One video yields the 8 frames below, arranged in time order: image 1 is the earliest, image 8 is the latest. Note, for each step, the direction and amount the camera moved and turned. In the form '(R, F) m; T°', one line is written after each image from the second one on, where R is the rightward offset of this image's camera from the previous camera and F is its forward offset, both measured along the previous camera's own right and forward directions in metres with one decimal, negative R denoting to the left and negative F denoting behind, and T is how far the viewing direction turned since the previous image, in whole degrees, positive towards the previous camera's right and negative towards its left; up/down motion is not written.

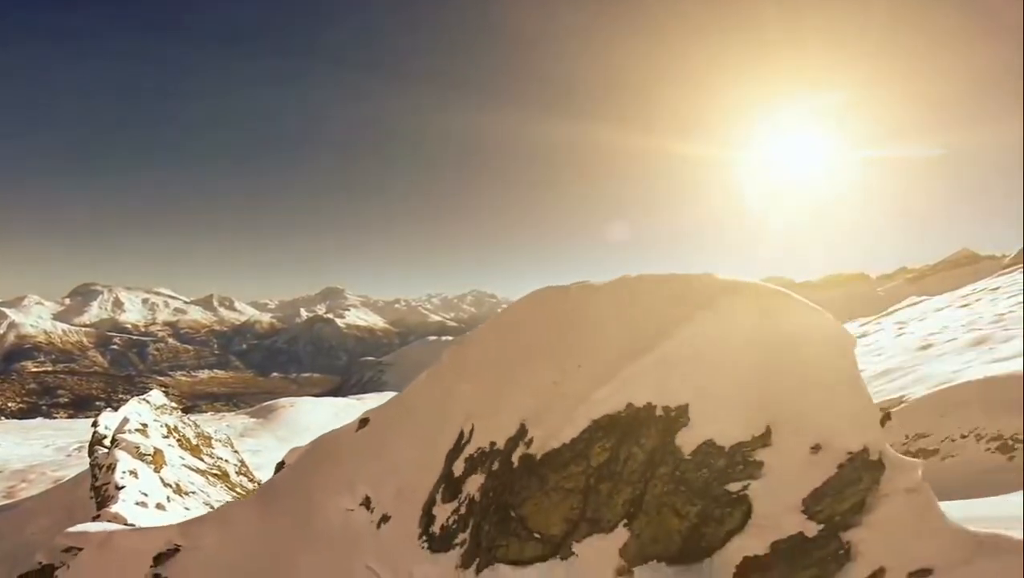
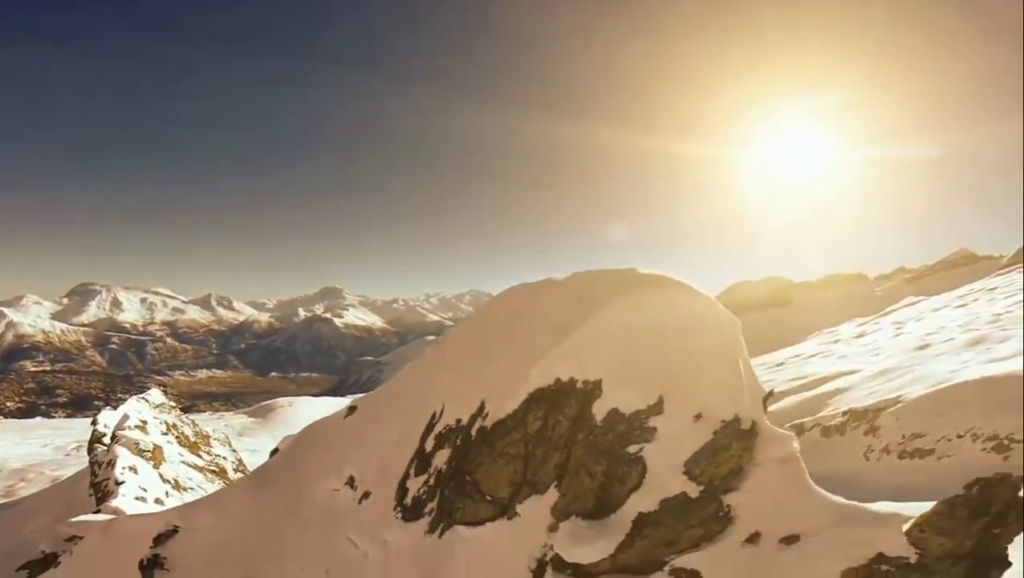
(-0.1, -0.2) m; 0°
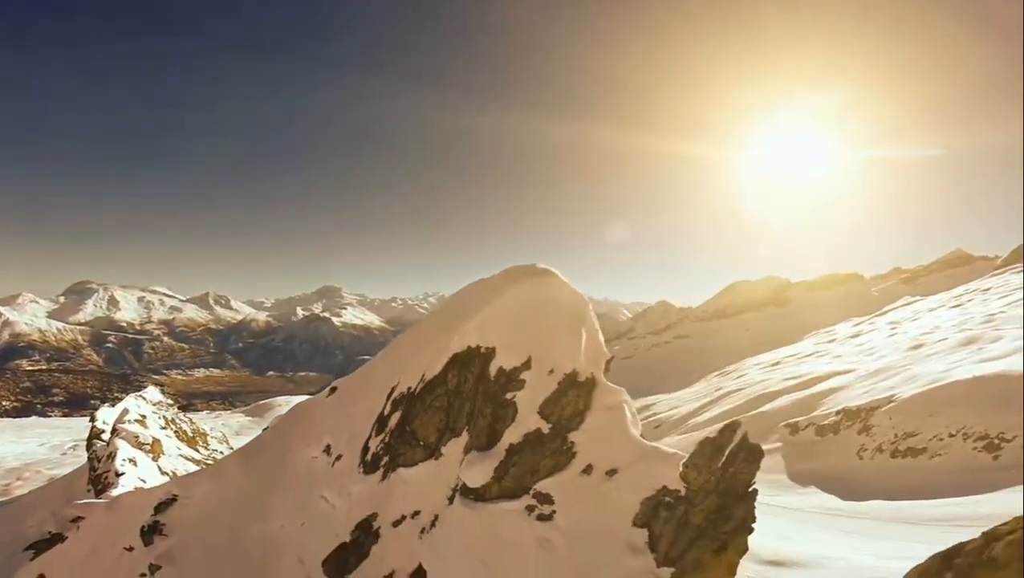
(-0.1, -0.2) m; 0°
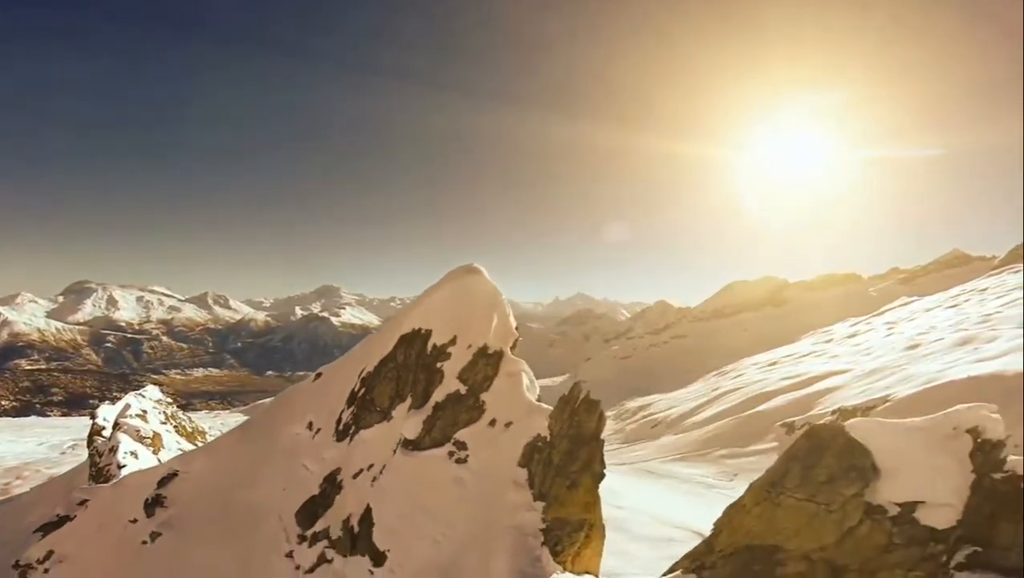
(-0.2, -0.3) m; 0°
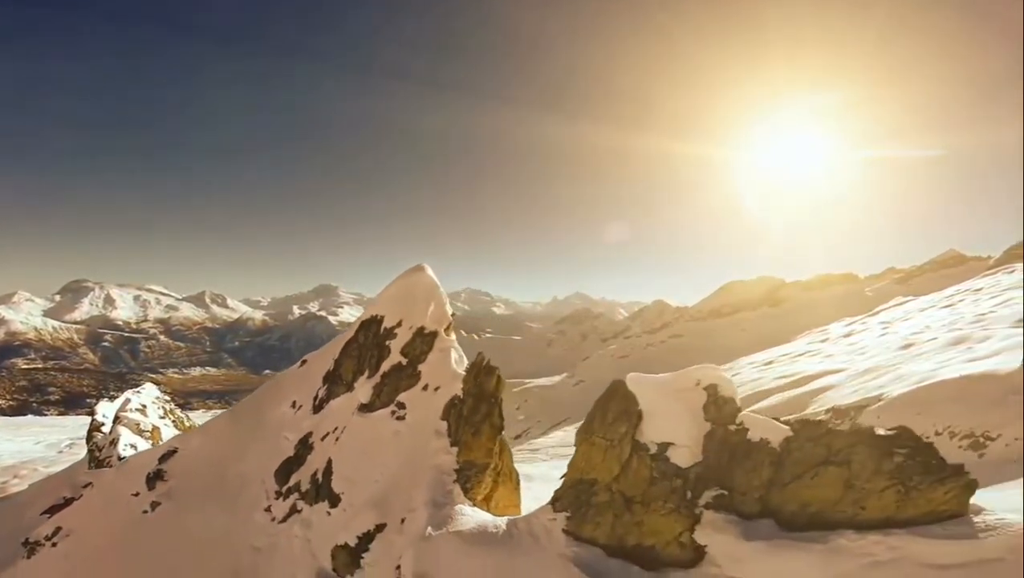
(-0.5, -0.5) m; 0°
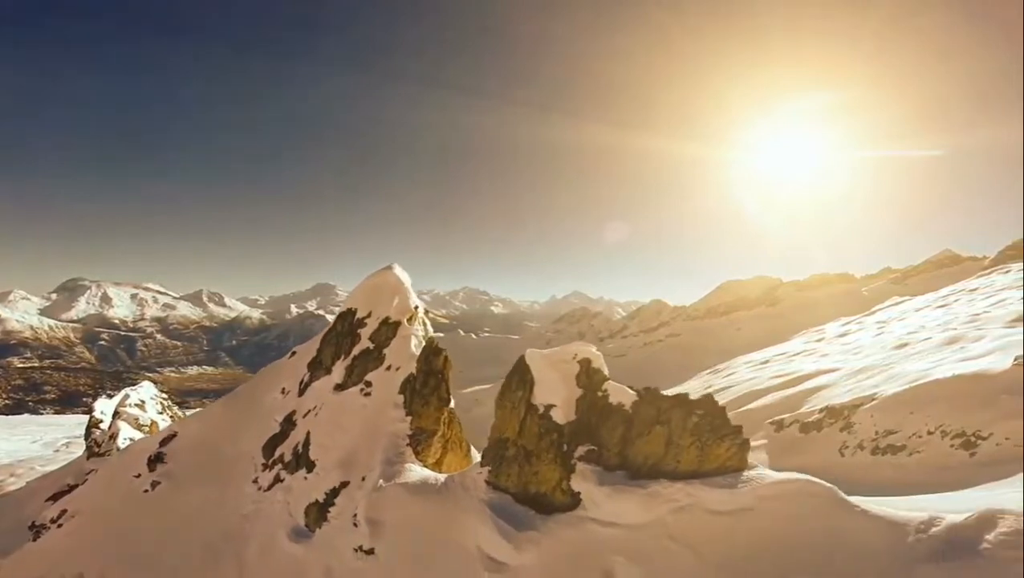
(-0.3, -0.3) m; 0°
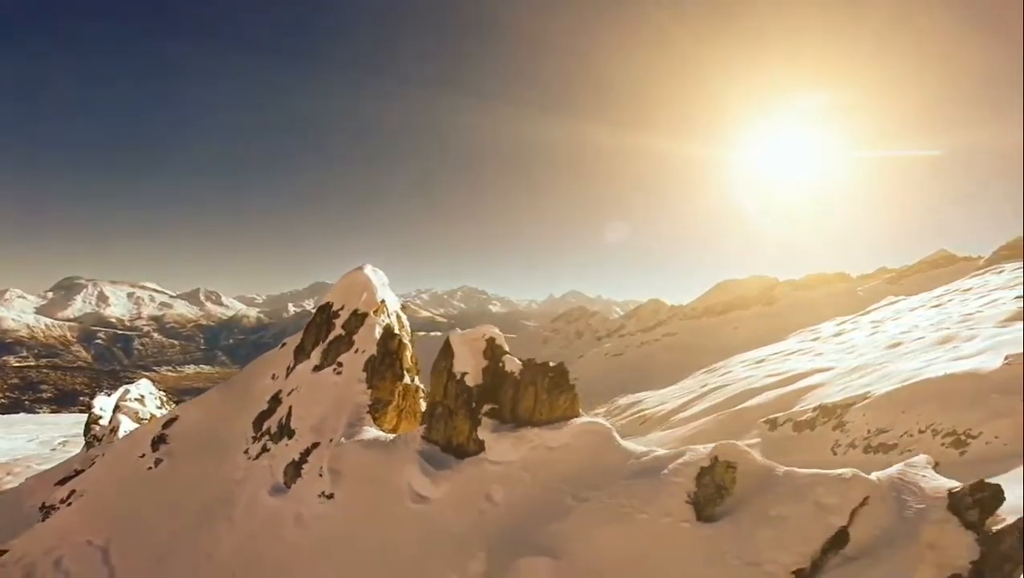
(-0.8, -0.5) m; 0°
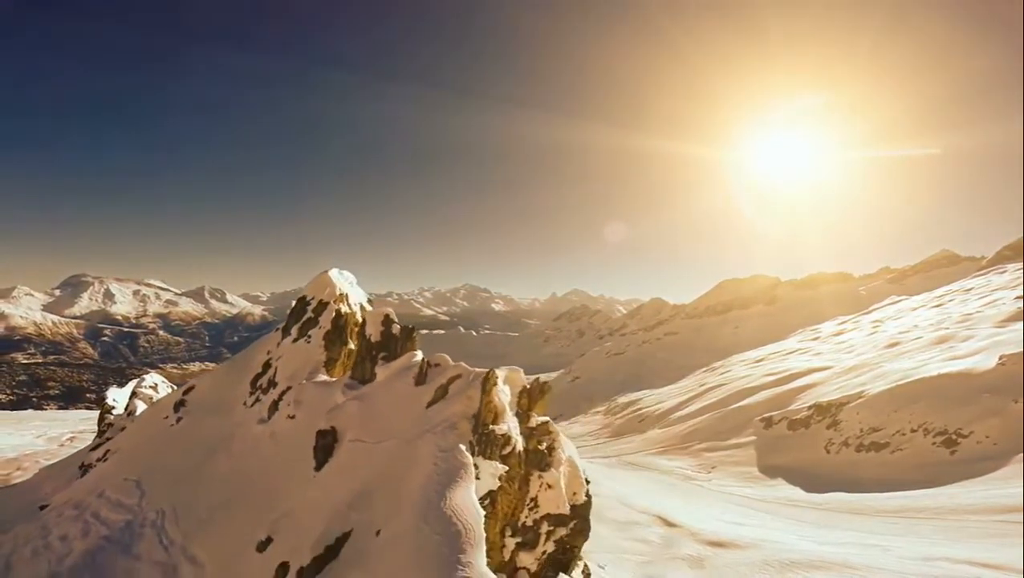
(+0.4, -0.8) m; 0°
